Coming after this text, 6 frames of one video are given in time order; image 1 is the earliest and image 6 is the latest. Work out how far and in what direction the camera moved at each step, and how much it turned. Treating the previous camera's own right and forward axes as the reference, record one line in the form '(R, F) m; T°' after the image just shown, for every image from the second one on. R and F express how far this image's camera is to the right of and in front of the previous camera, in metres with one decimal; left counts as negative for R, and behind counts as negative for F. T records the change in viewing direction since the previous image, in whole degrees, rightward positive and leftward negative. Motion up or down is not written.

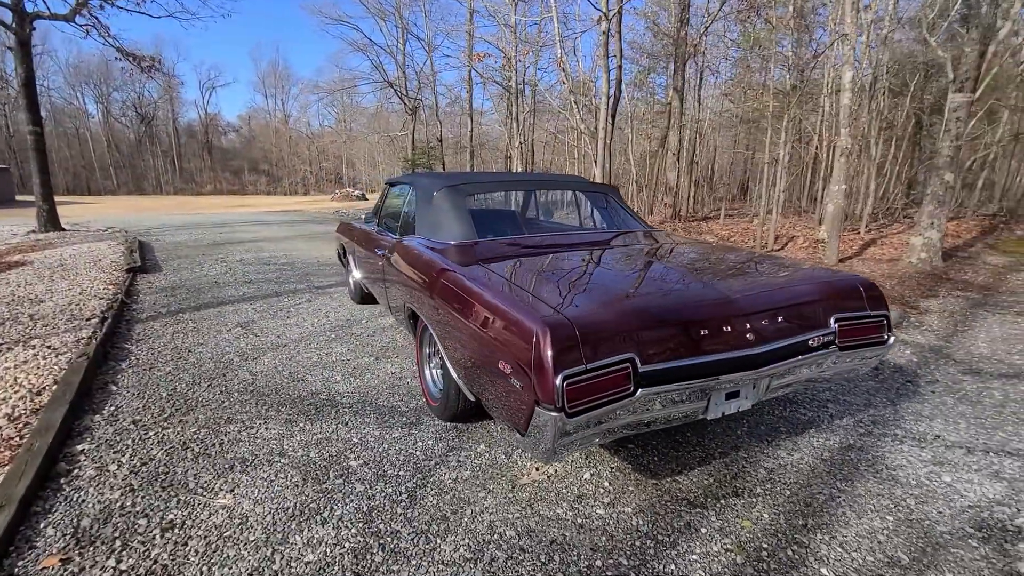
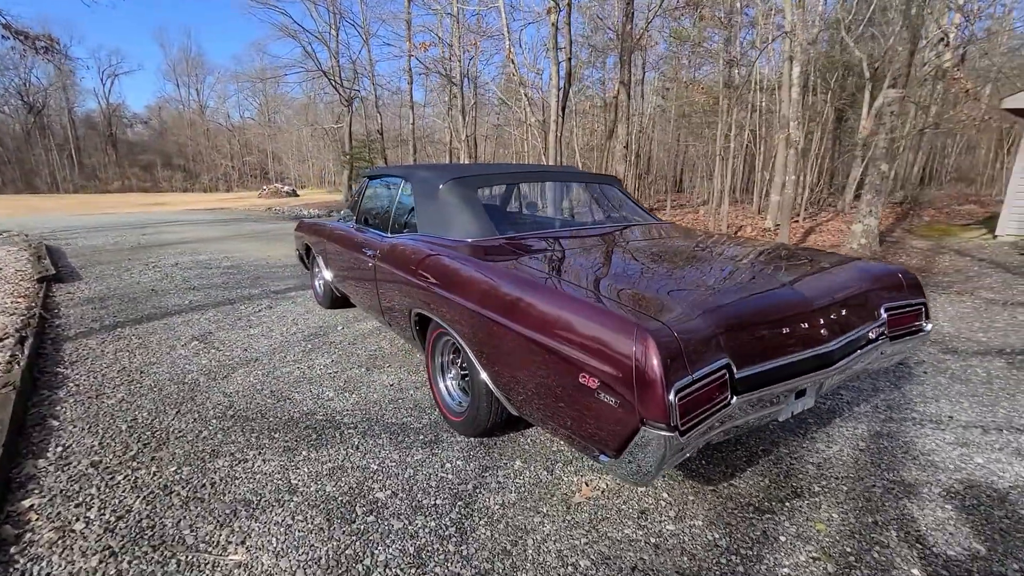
(-0.4, +0.2) m; +7°
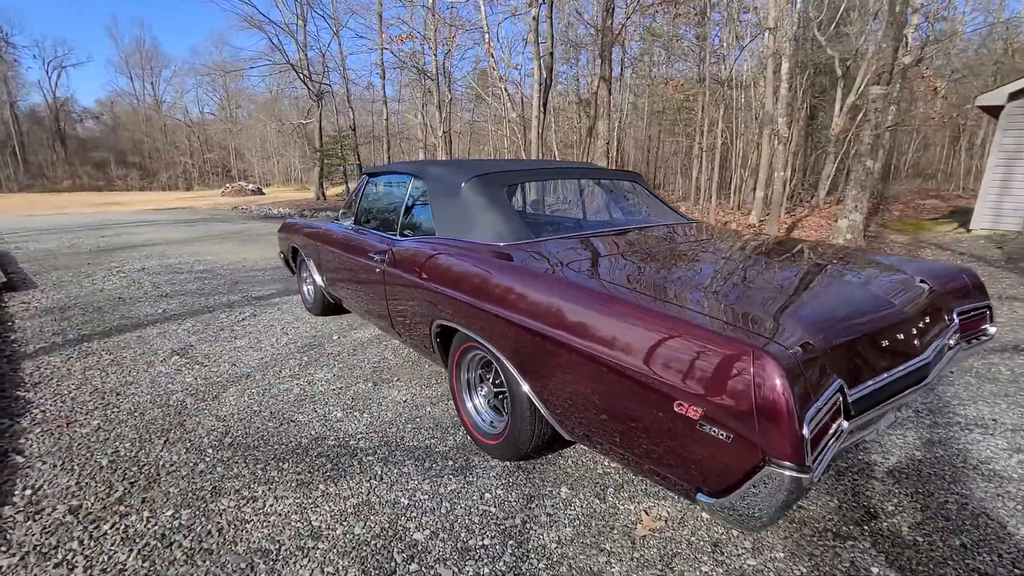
(-0.3, +0.2) m; +3°
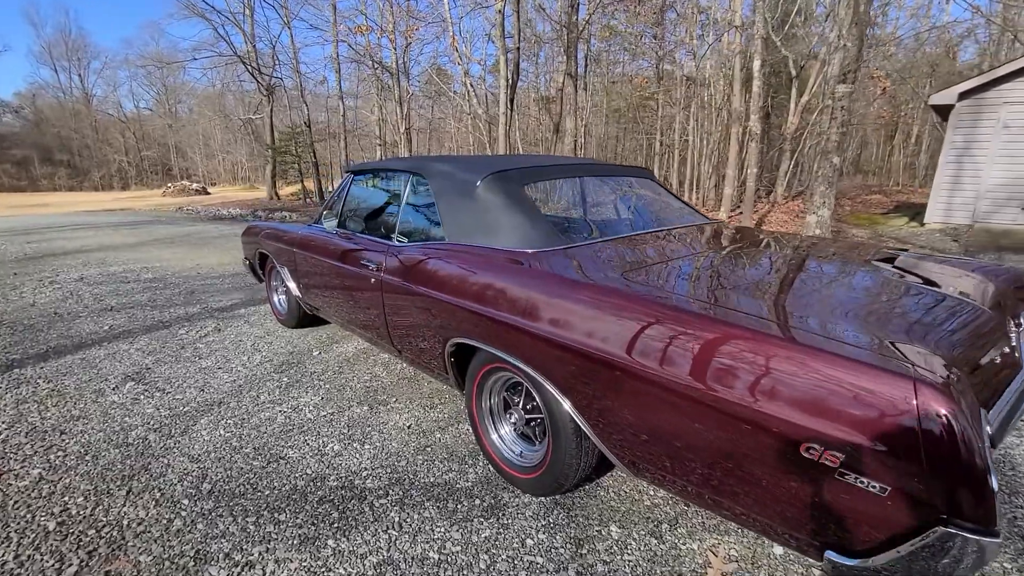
(-0.3, +0.3) m; +5°
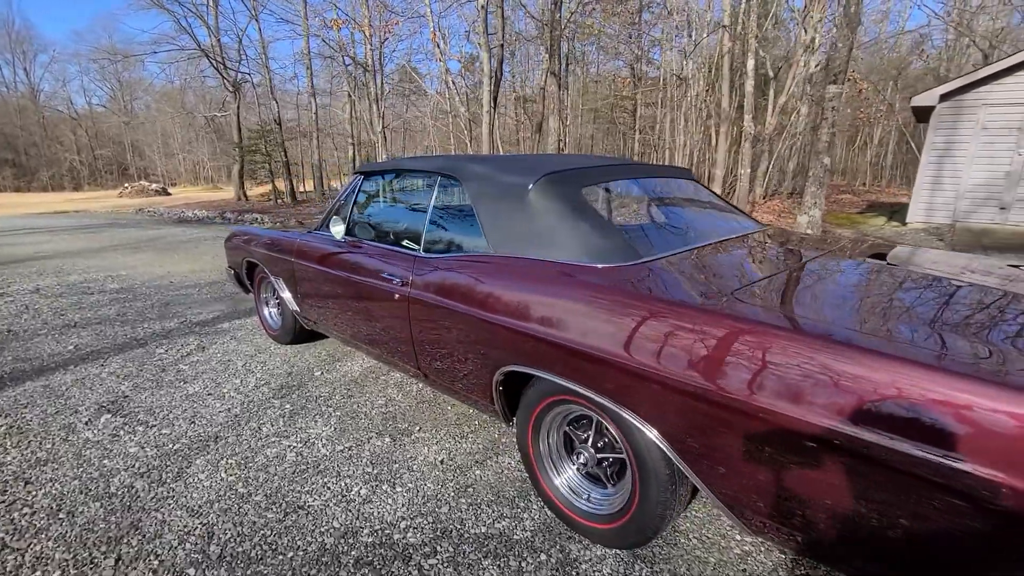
(-0.3, +0.3) m; +3°
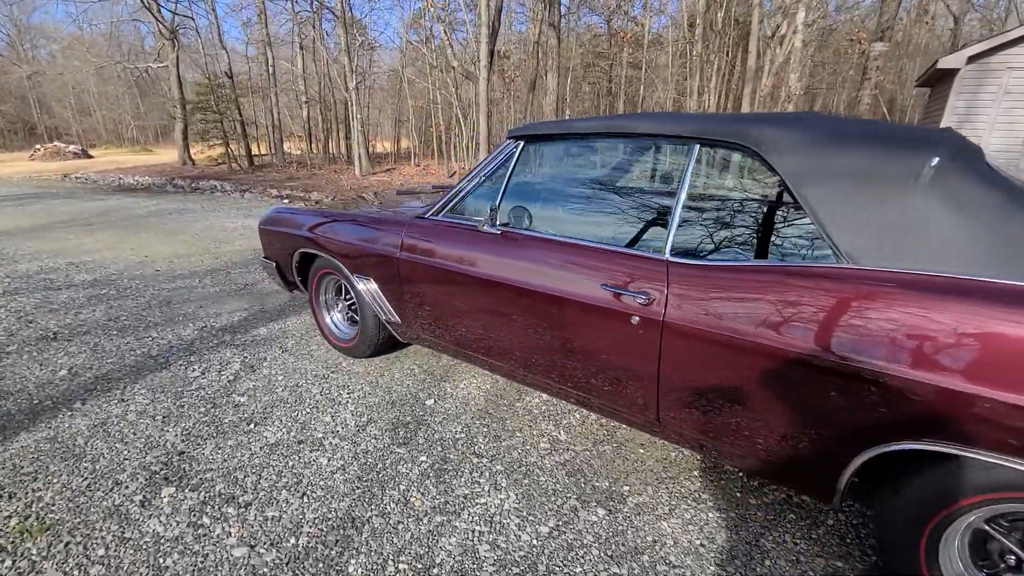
(-1.1, +0.8) m; +5°
